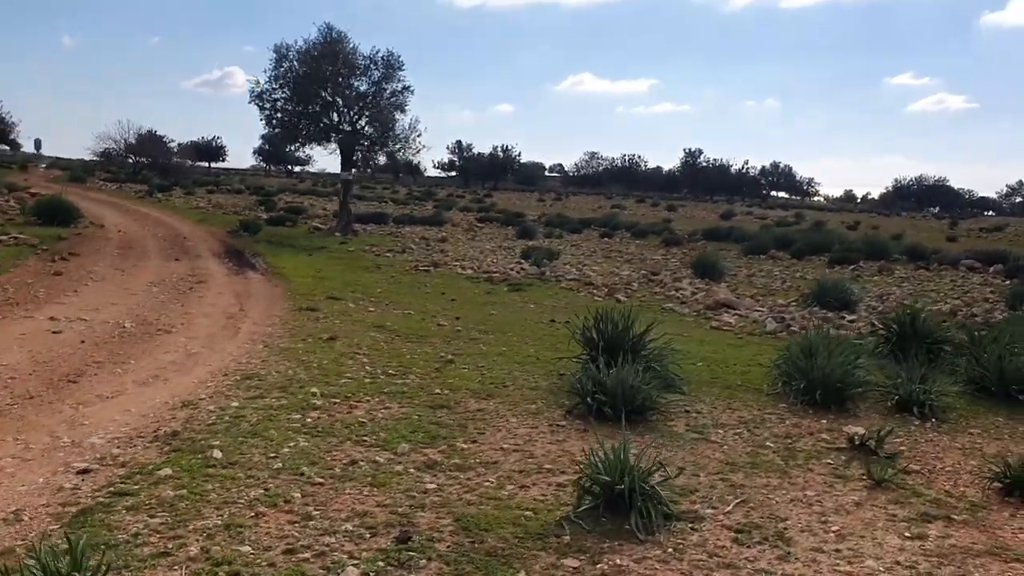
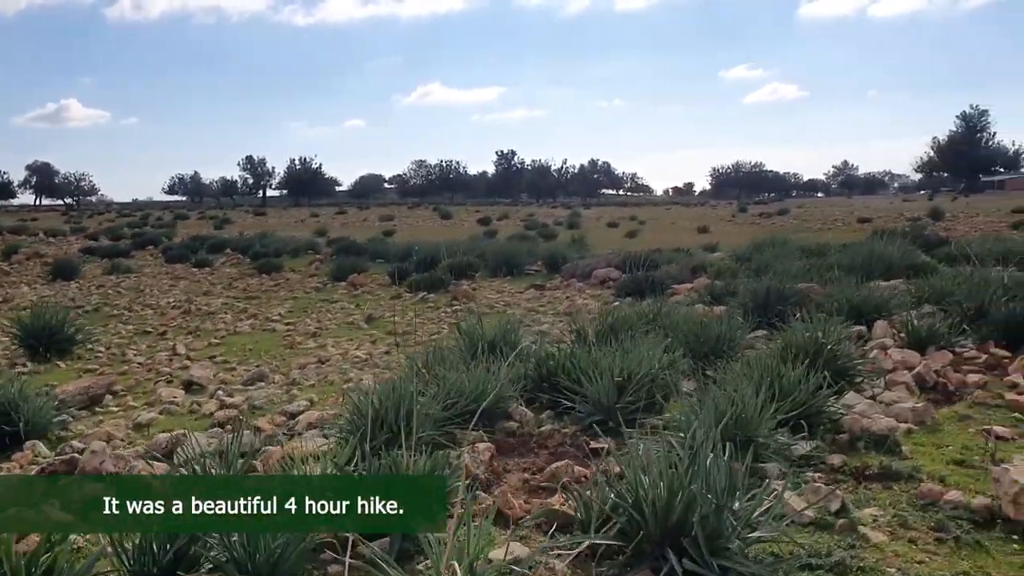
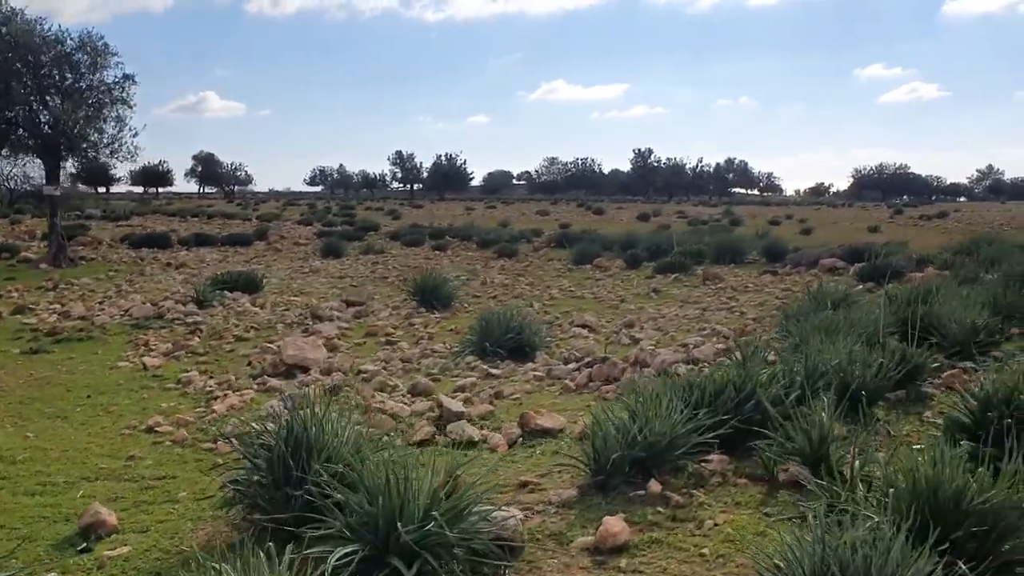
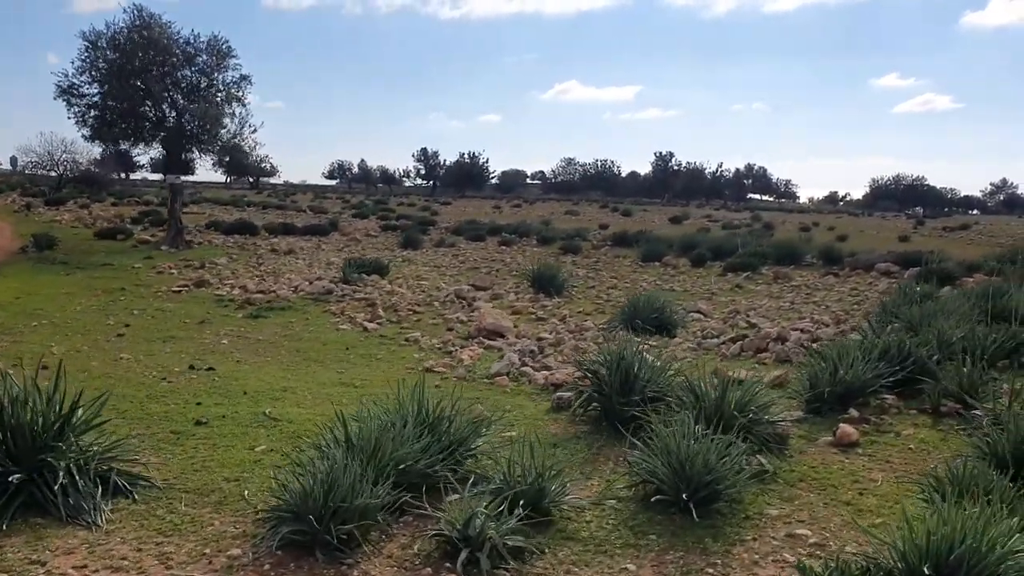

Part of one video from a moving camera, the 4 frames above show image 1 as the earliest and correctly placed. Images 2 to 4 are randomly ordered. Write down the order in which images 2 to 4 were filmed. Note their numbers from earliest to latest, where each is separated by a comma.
4, 3, 2
